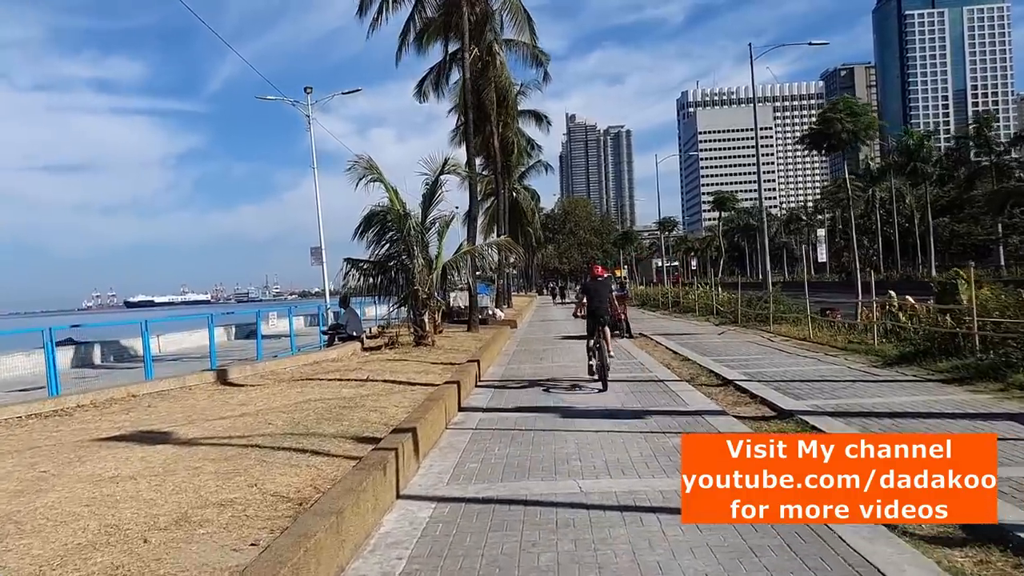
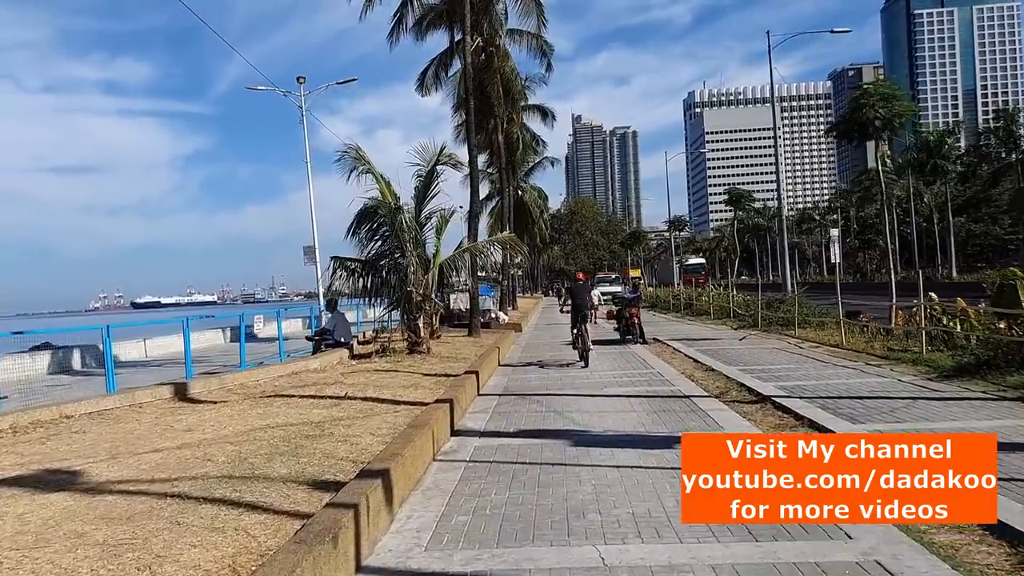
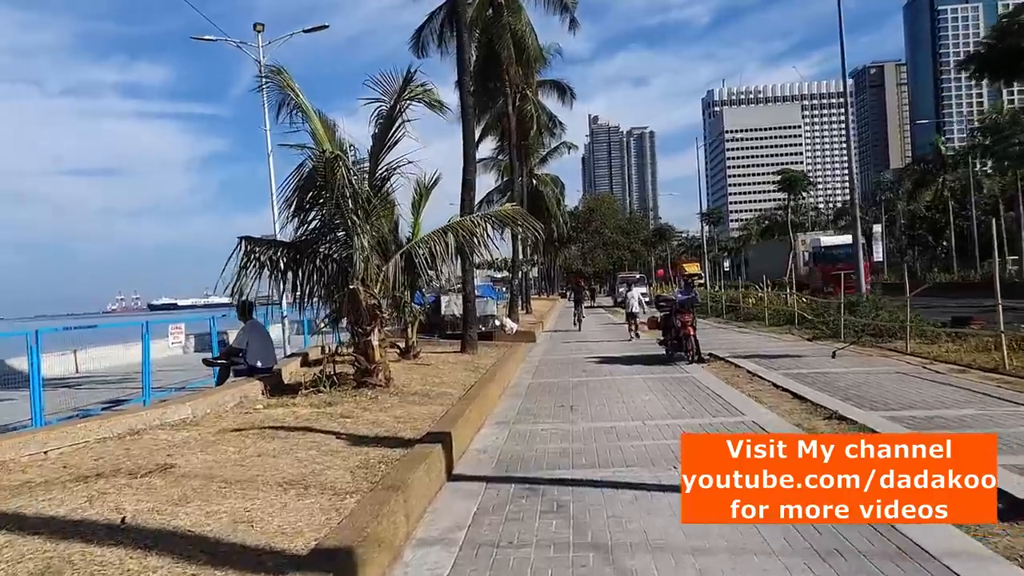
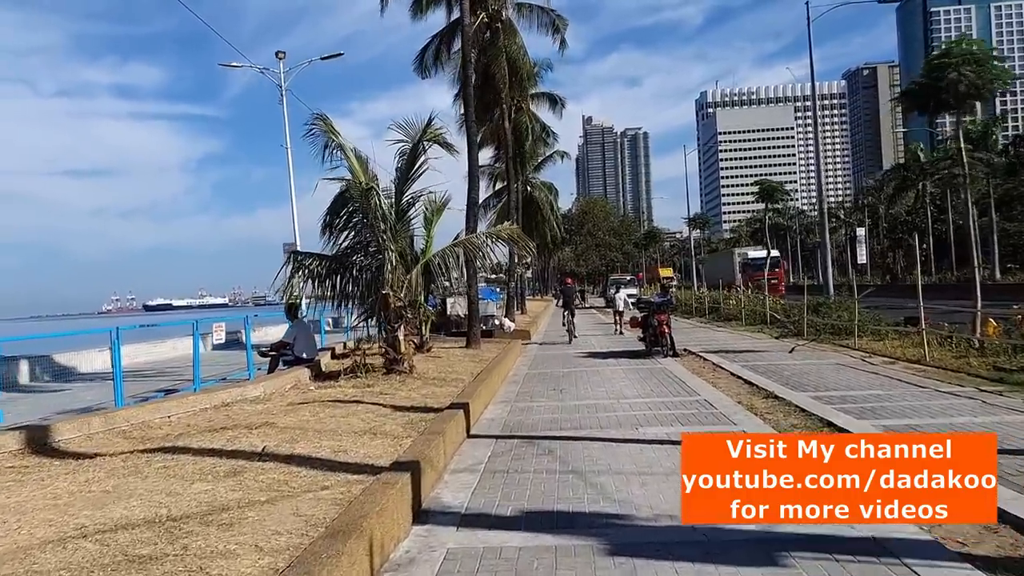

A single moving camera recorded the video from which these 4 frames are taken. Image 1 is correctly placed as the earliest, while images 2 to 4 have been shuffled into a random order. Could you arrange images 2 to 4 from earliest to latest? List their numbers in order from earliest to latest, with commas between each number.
2, 4, 3
